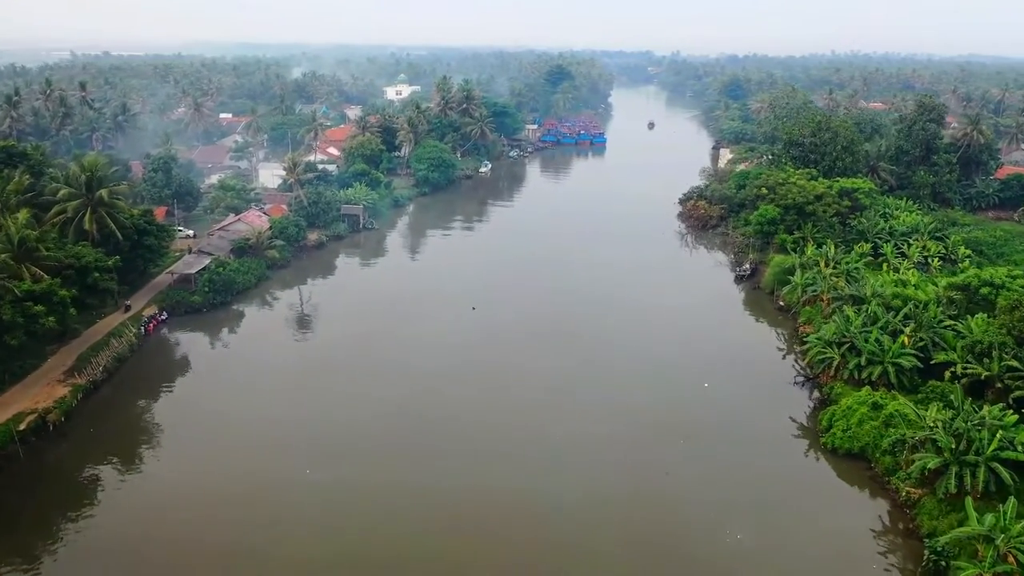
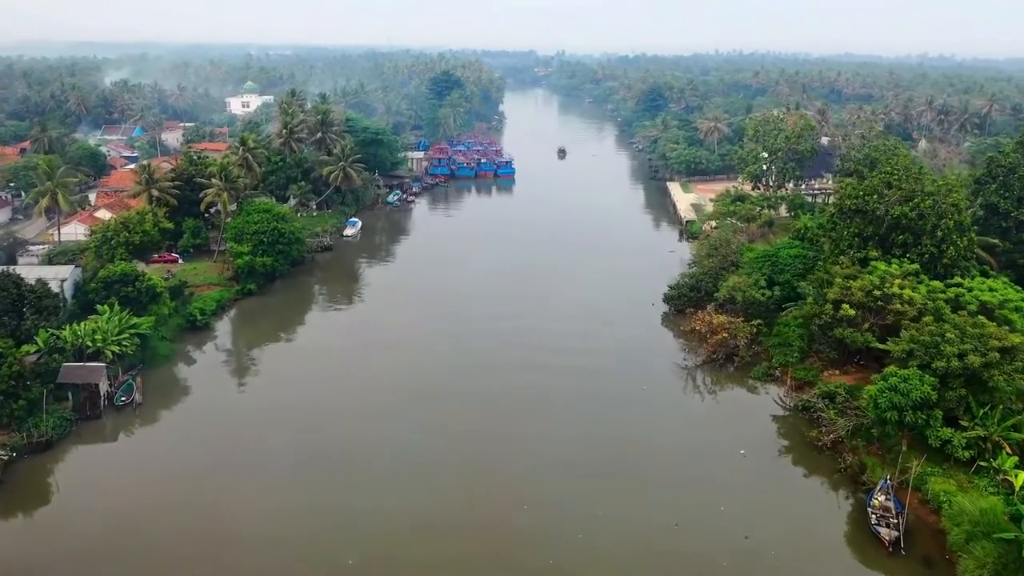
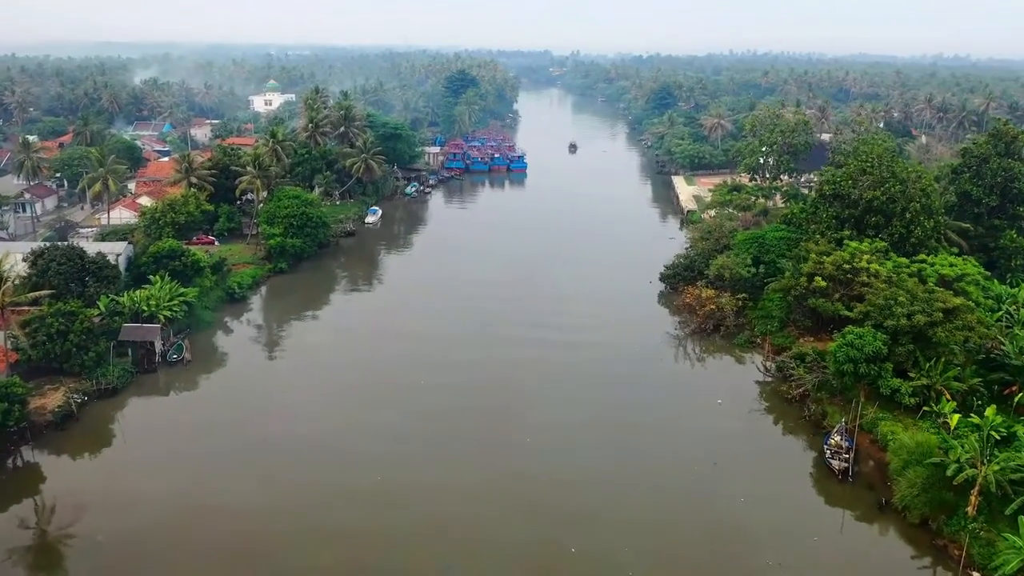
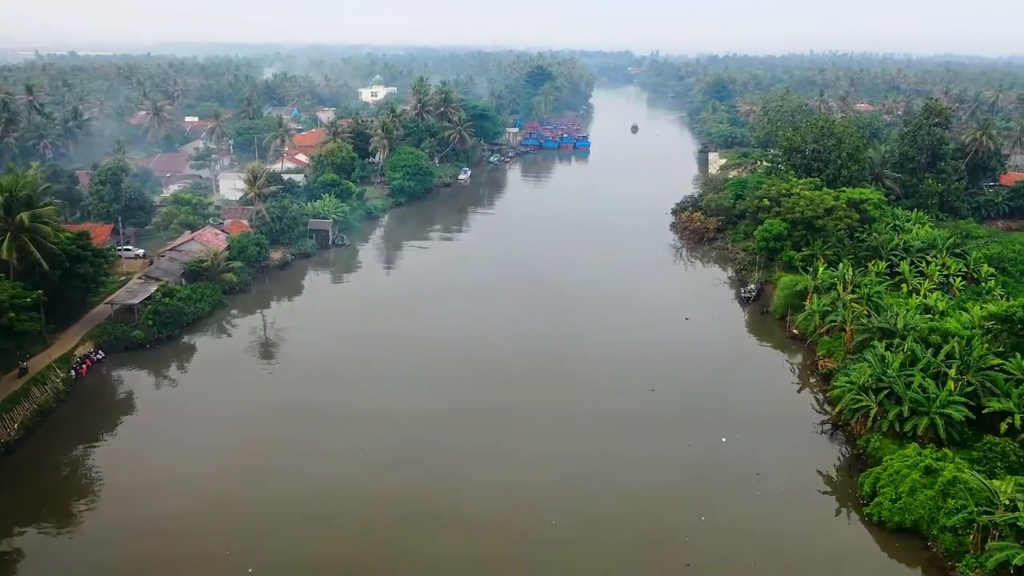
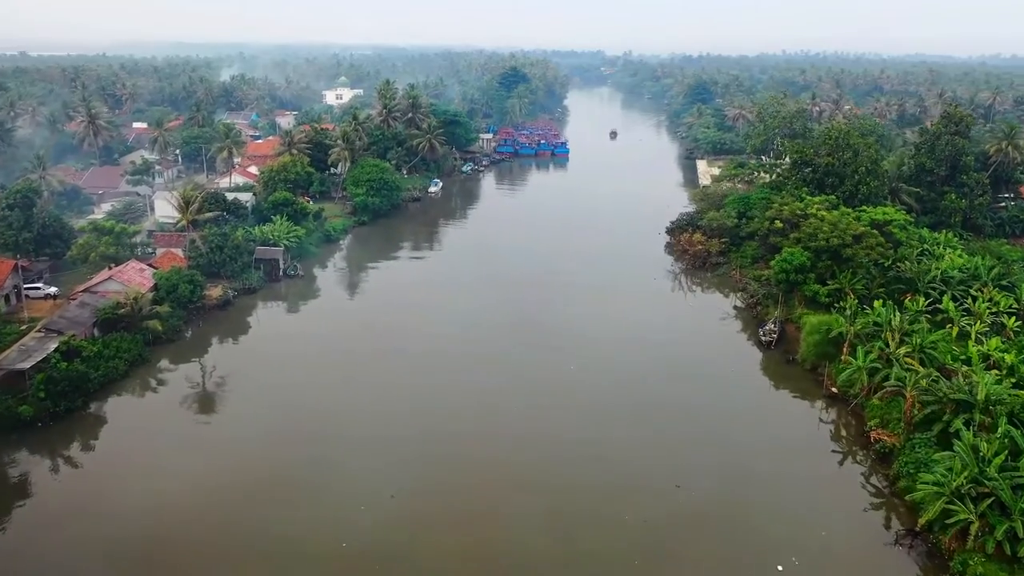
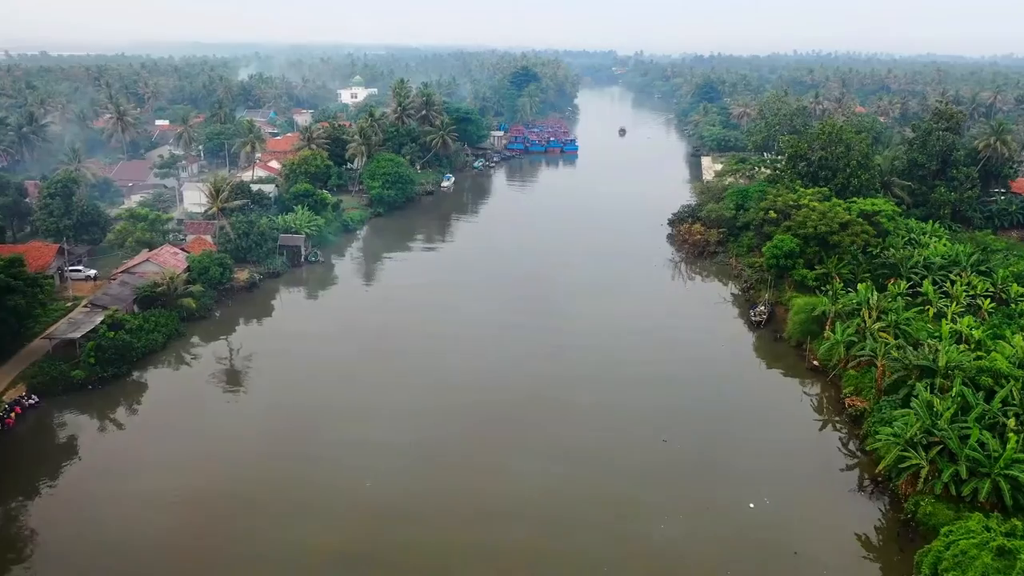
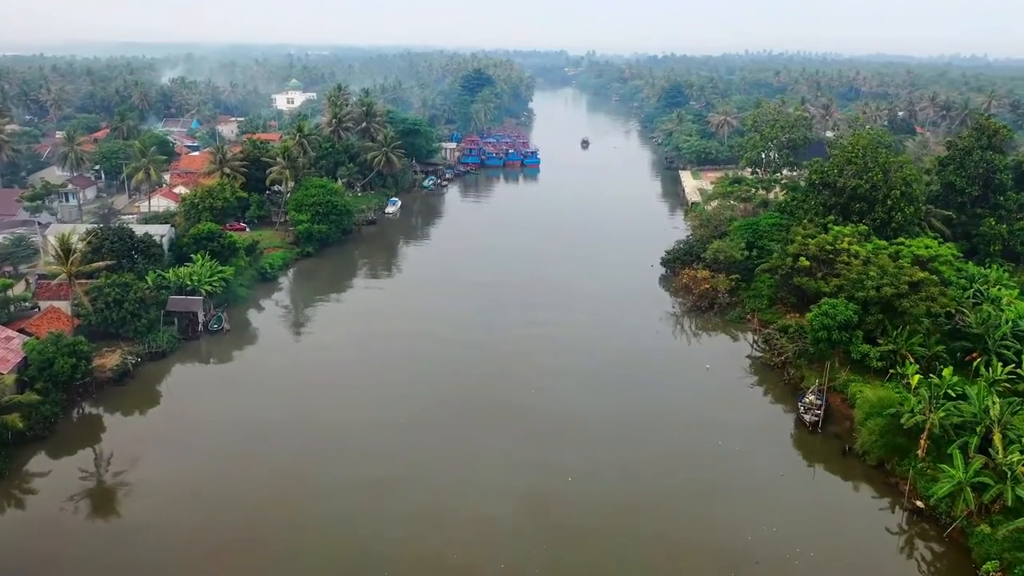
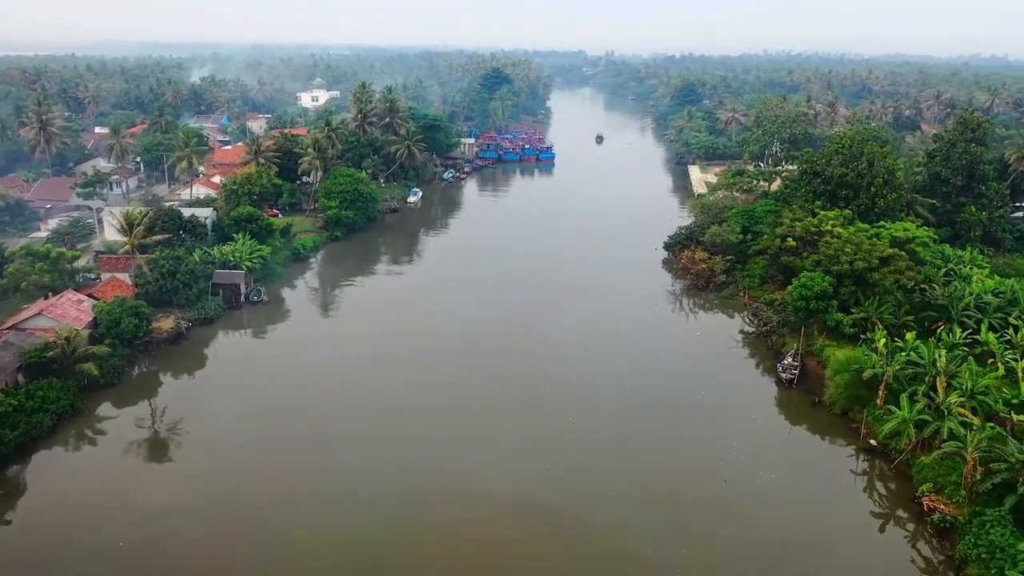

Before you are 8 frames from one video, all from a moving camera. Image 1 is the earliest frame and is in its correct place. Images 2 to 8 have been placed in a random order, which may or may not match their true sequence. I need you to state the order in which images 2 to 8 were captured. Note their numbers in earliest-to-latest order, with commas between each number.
4, 6, 5, 8, 7, 3, 2
